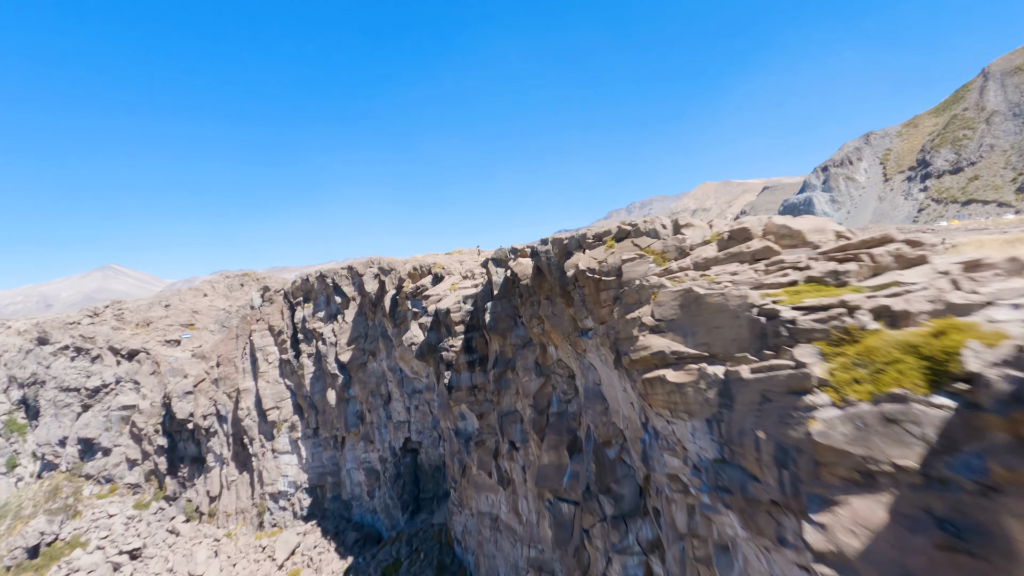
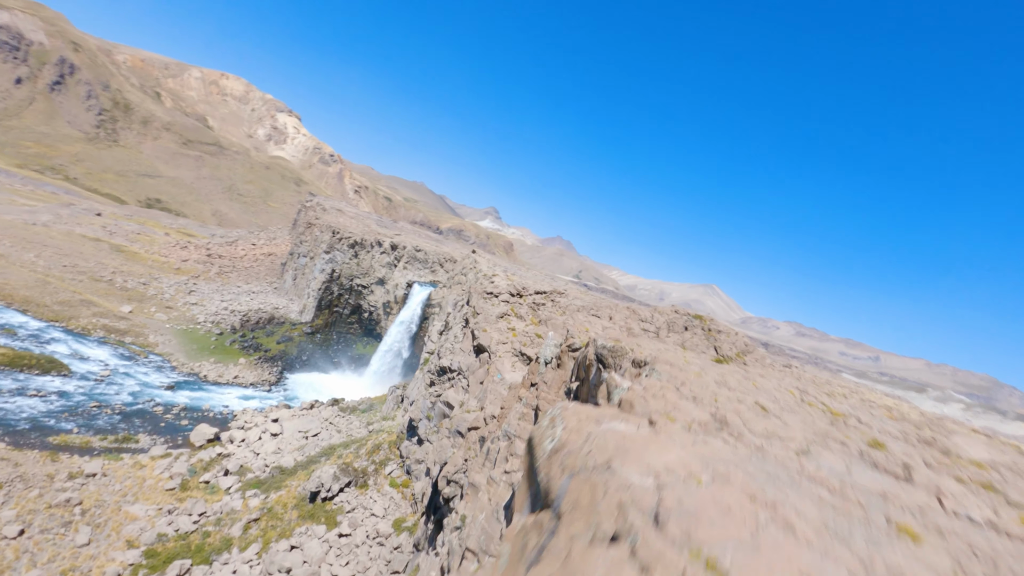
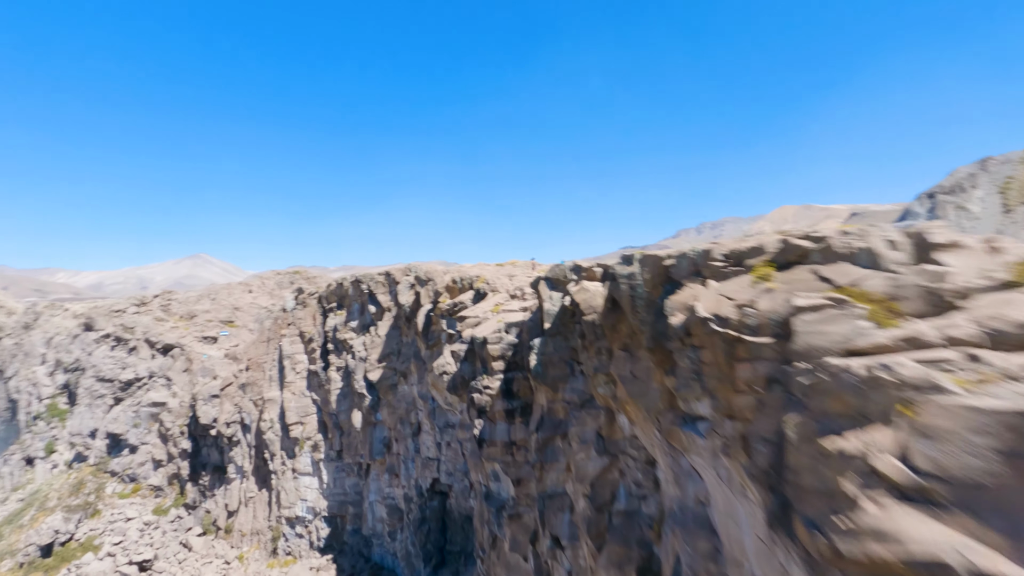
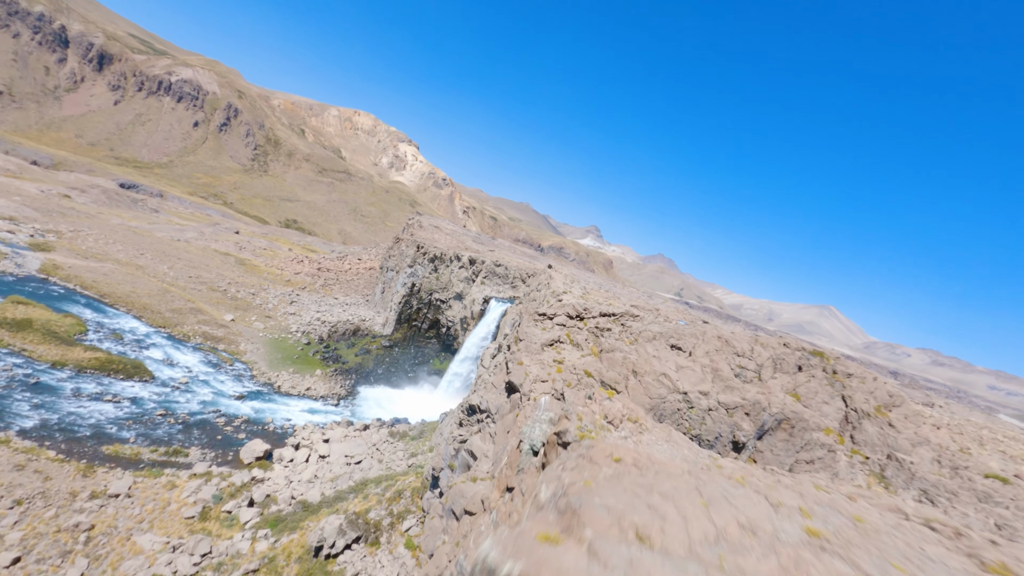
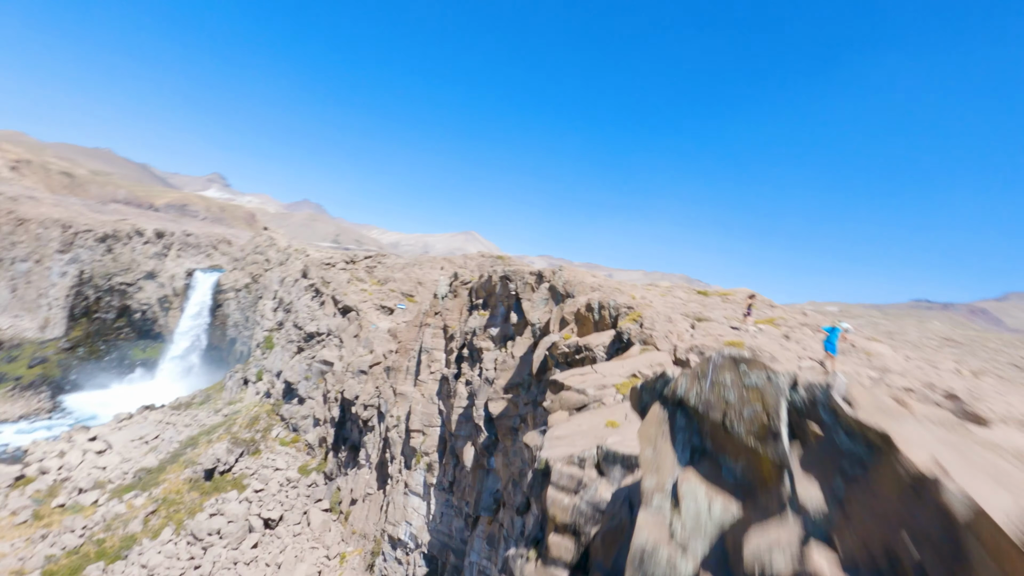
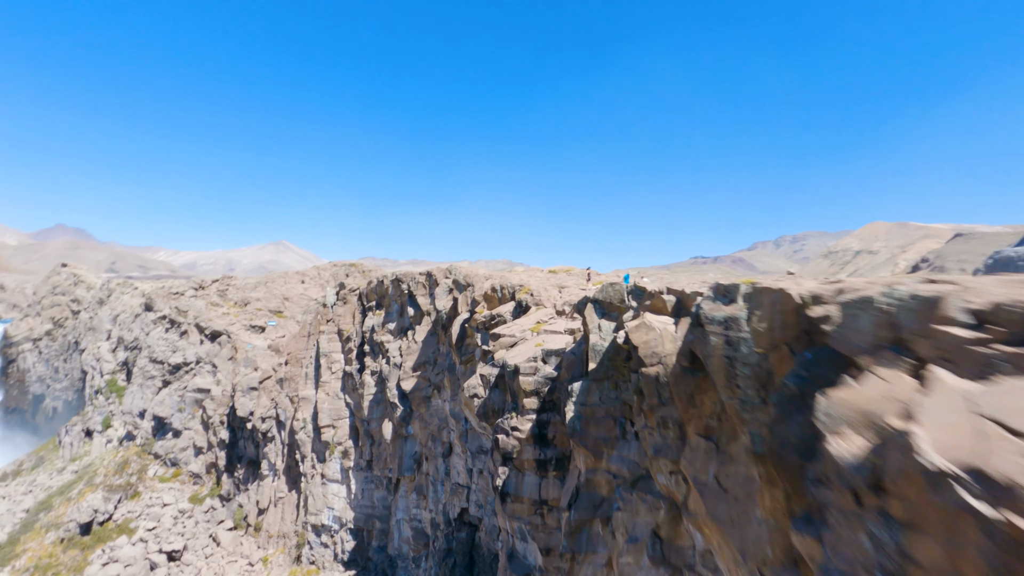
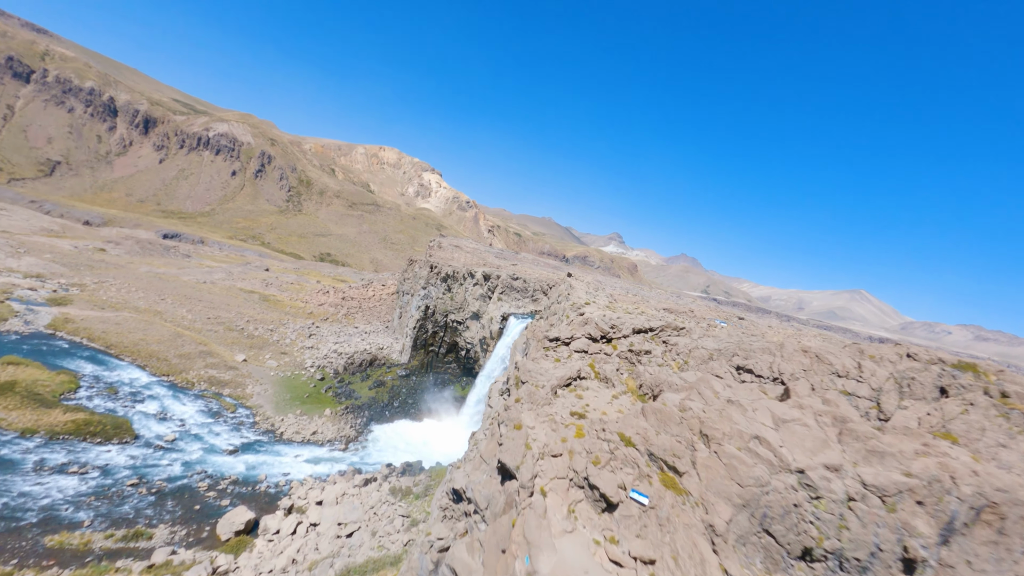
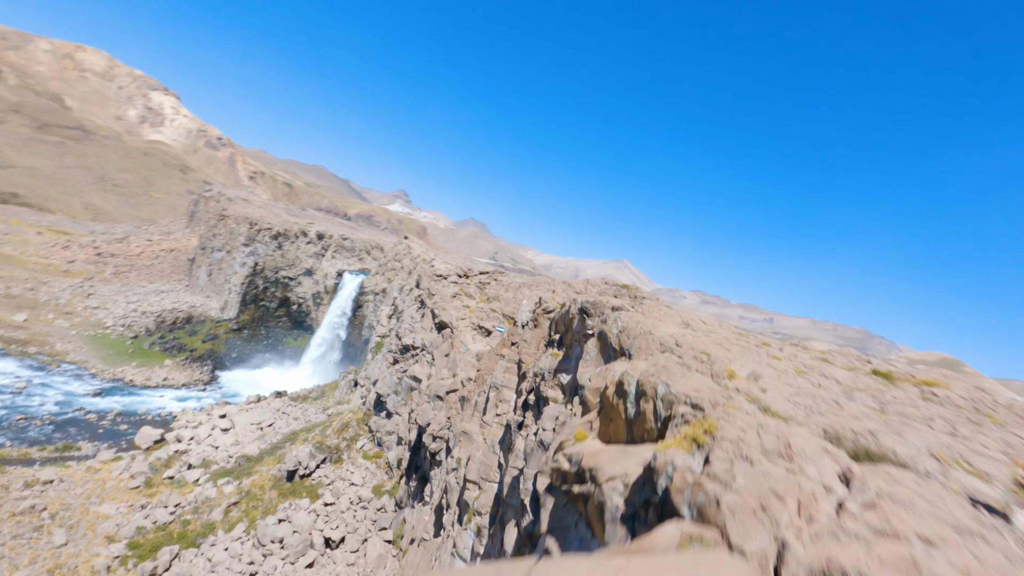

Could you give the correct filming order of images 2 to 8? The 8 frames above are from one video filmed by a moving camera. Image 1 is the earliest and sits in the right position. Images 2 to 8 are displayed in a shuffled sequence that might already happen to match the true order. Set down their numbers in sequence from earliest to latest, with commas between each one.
3, 6, 5, 8, 2, 4, 7
